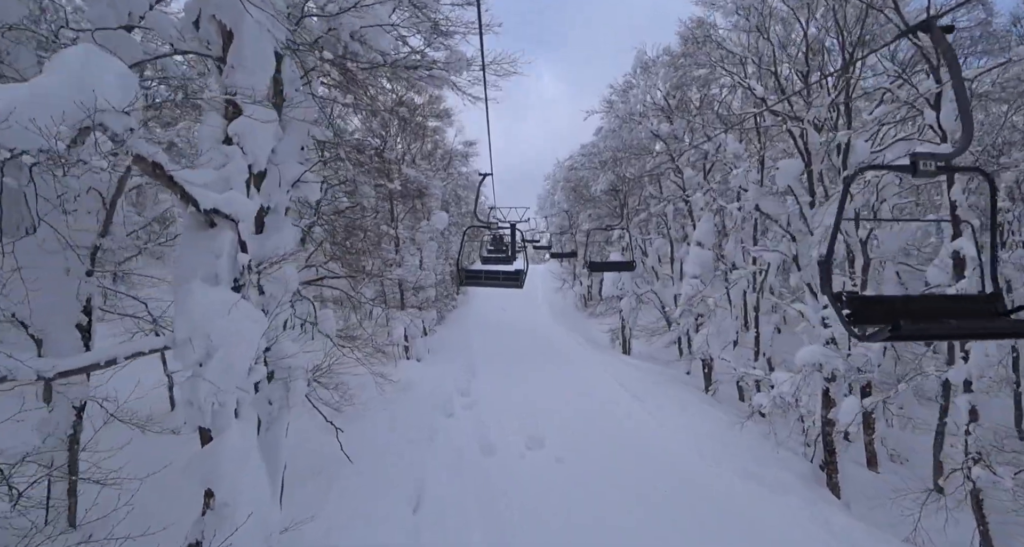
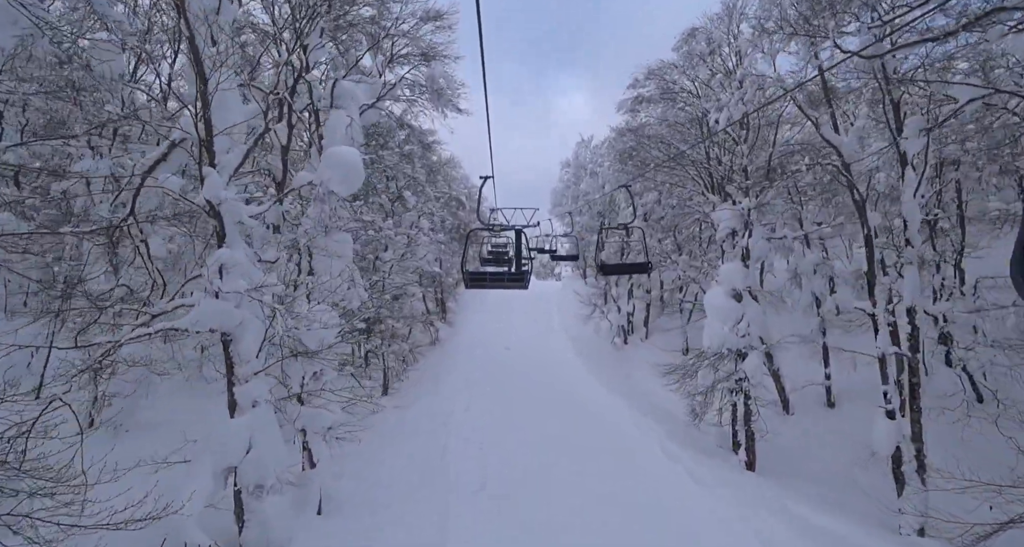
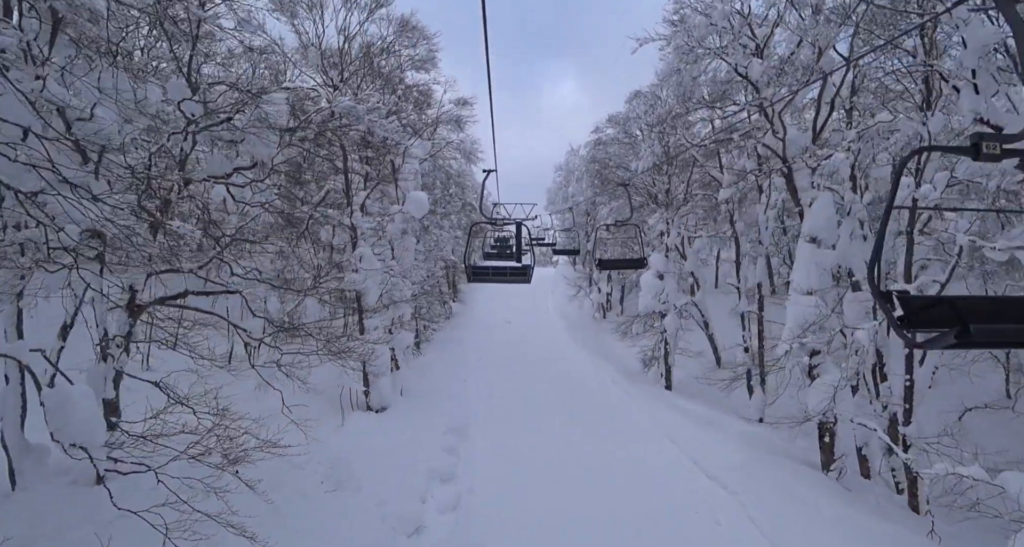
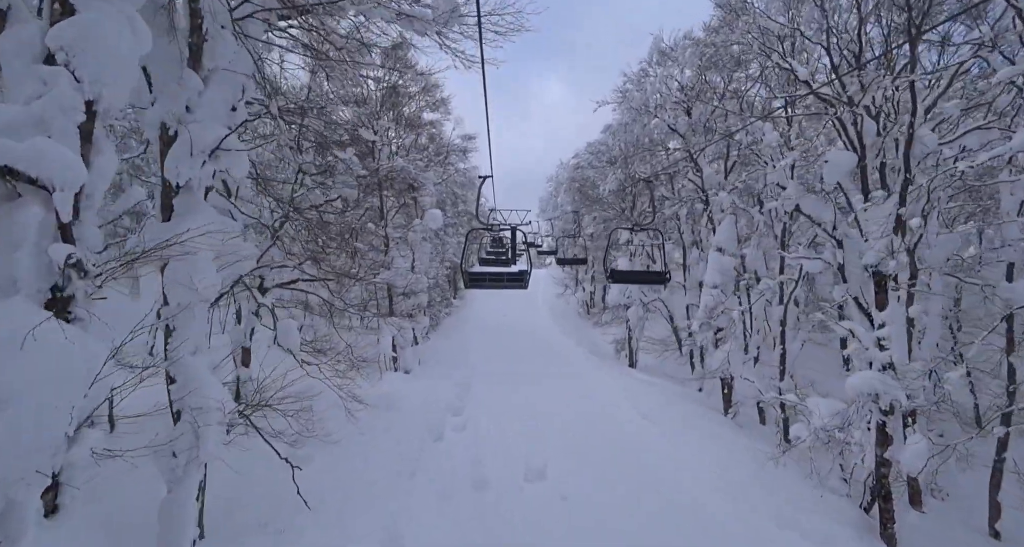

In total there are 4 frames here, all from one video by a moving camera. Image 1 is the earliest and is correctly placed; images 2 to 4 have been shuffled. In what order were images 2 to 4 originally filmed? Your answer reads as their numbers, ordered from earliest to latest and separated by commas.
4, 3, 2
